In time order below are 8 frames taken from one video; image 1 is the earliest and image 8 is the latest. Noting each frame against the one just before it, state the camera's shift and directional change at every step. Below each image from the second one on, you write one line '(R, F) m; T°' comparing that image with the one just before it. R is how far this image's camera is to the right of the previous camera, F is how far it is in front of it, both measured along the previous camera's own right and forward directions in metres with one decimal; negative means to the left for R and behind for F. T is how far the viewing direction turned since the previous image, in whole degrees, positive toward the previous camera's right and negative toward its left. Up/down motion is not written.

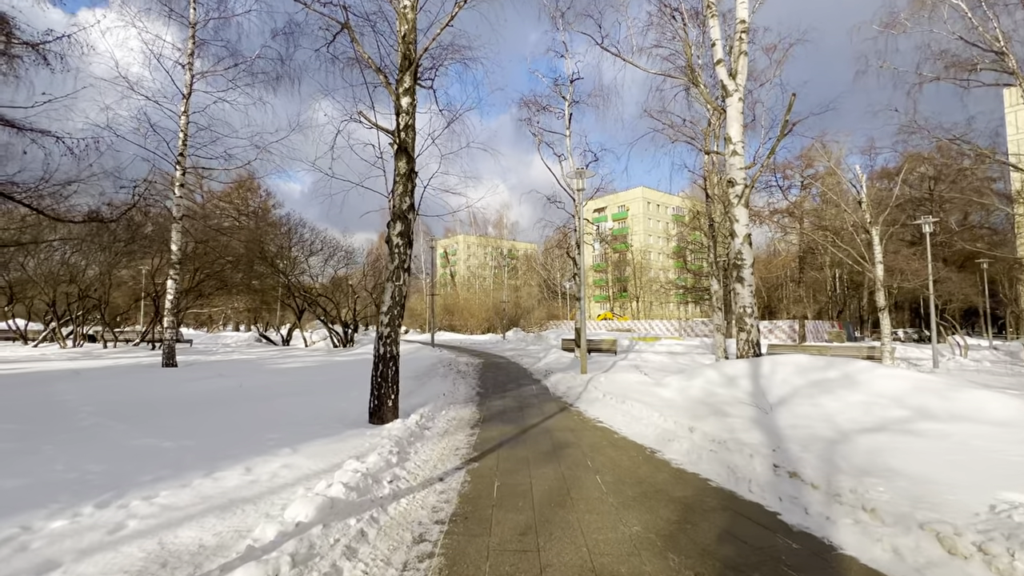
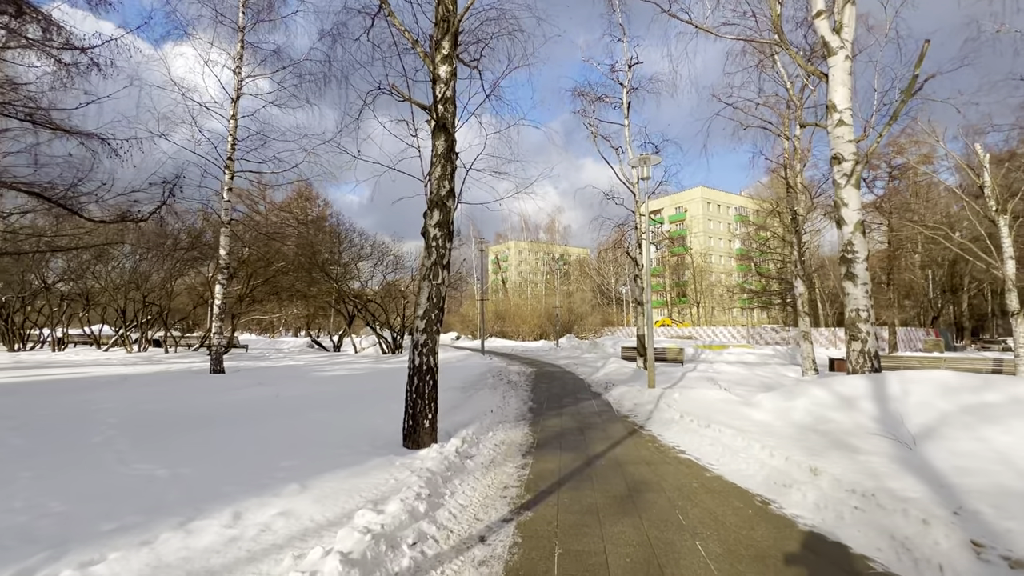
(-0.1, +1.1) m; -6°
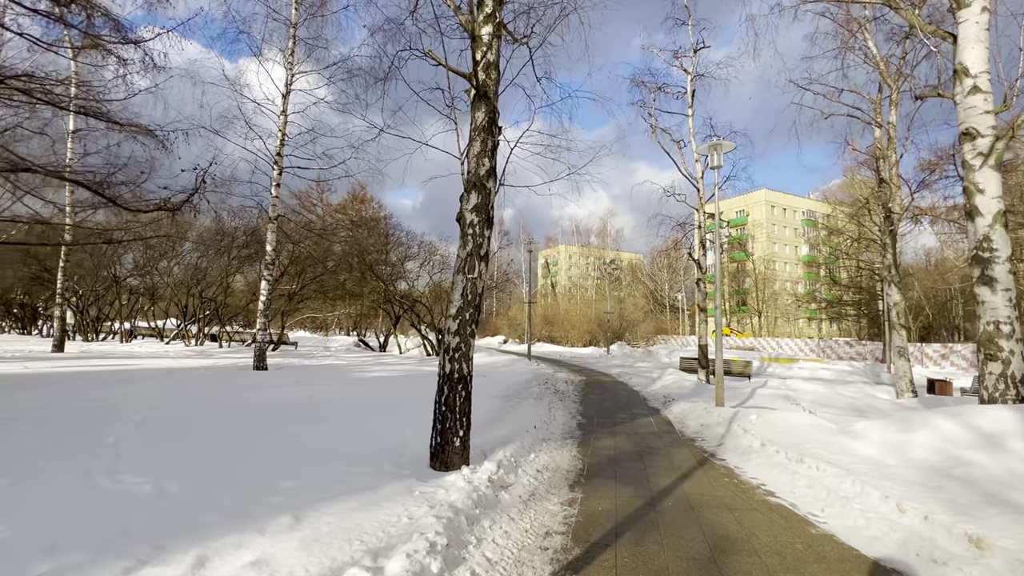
(0.0, +0.9) m; -6°
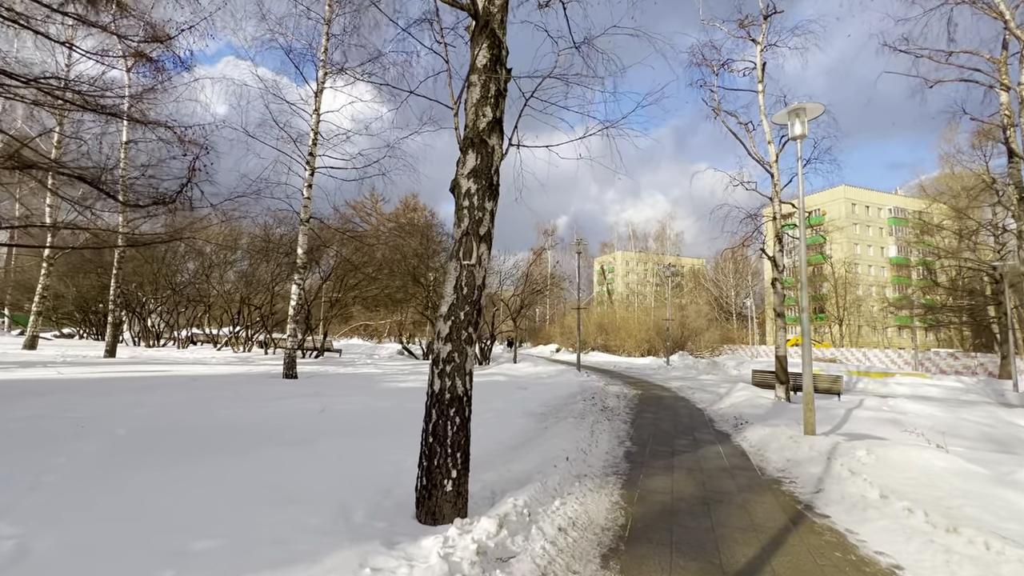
(+0.3, +1.3) m; -7°
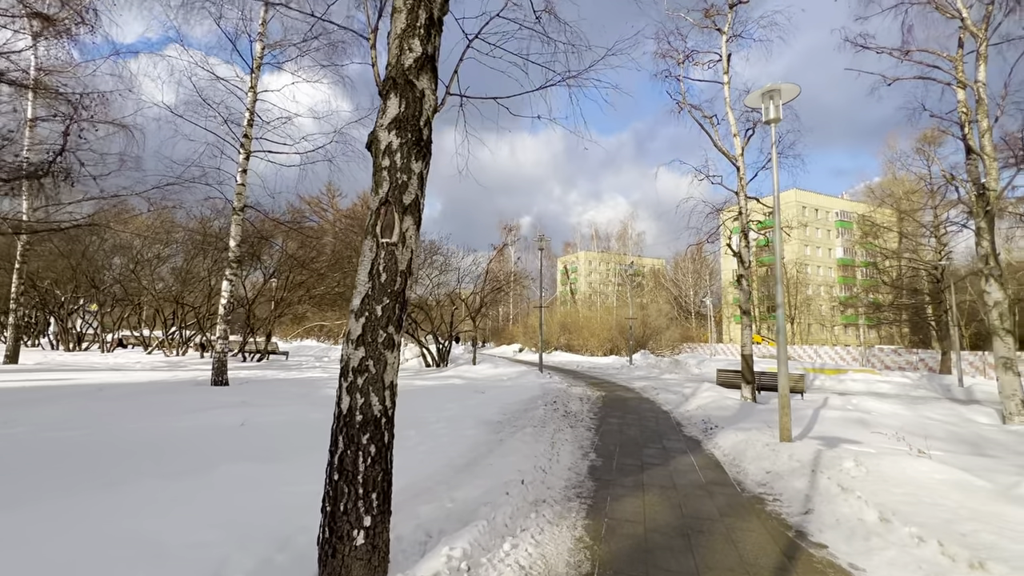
(+0.2, +0.8) m; +4°
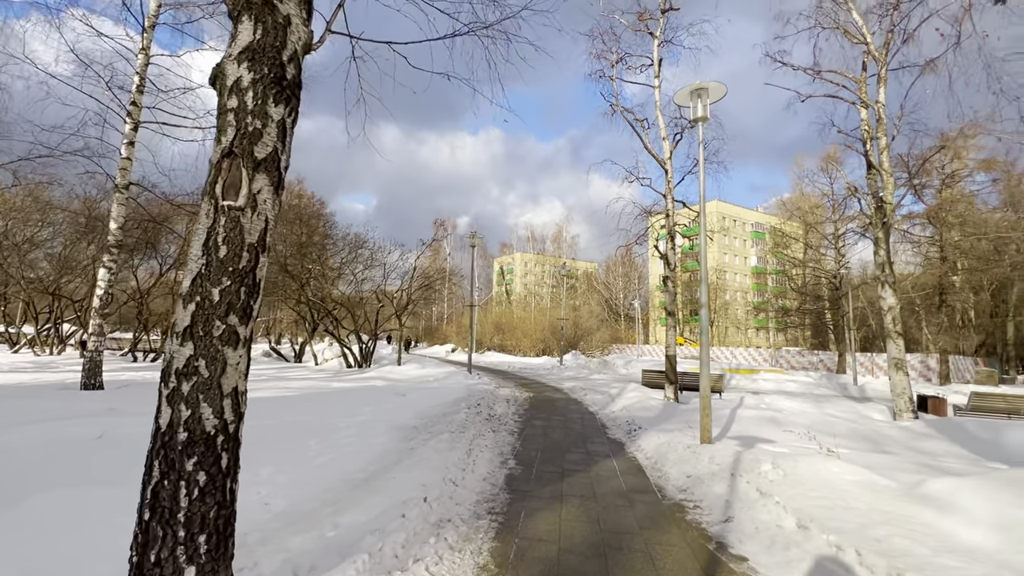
(+0.2, +0.5) m; +8°
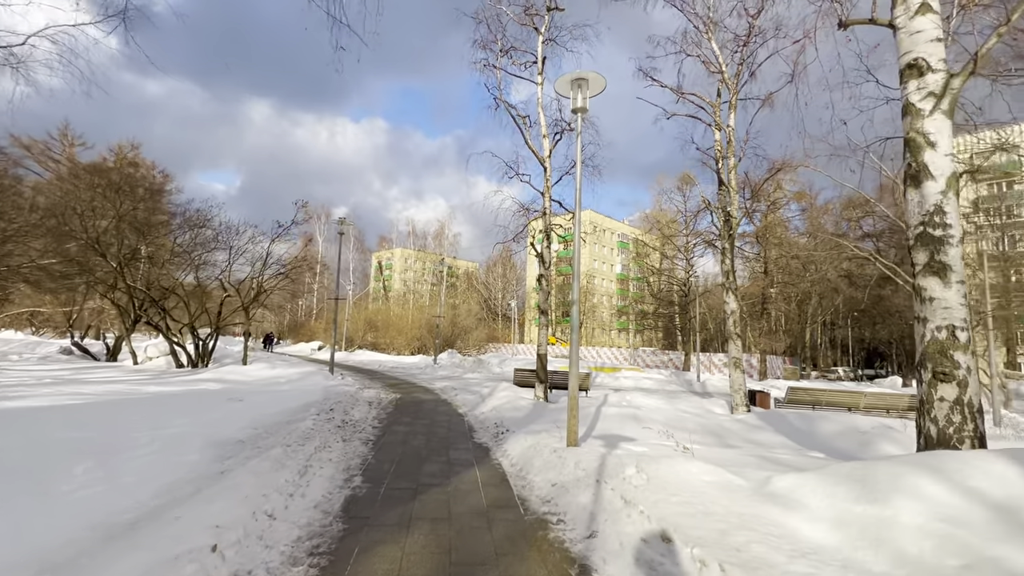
(+0.3, +0.6) m; +15°
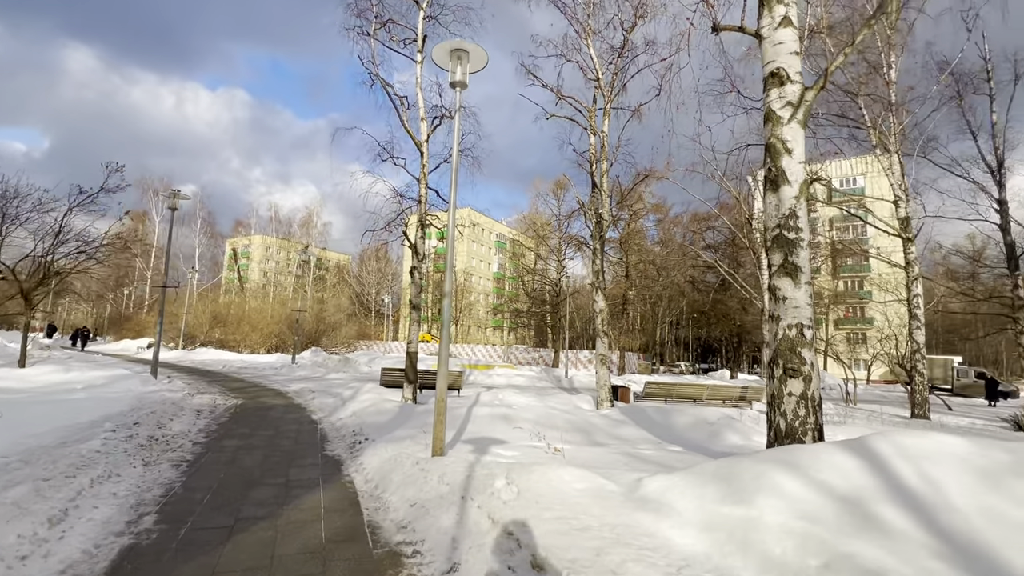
(+0.1, +0.6) m; +15°
